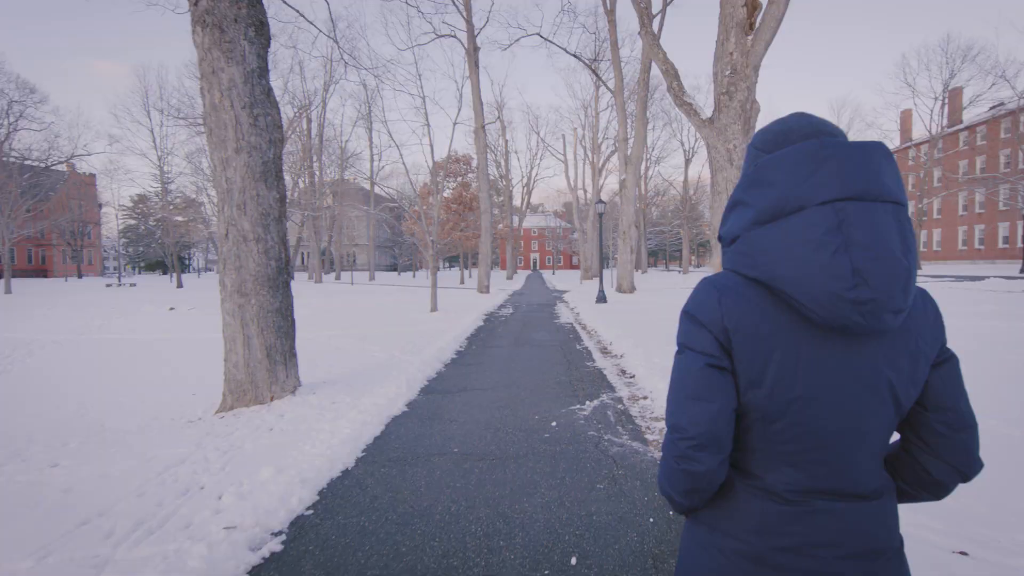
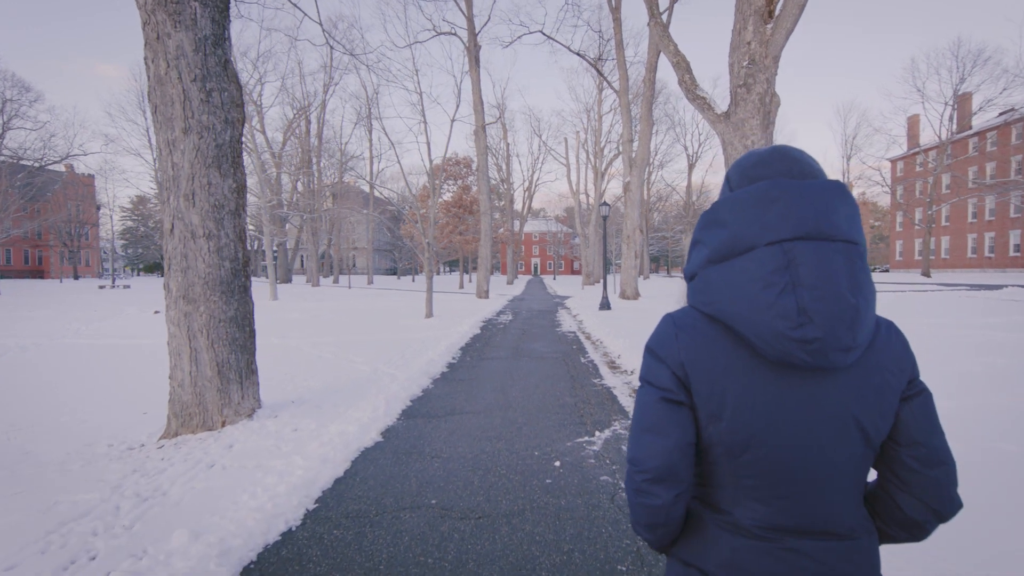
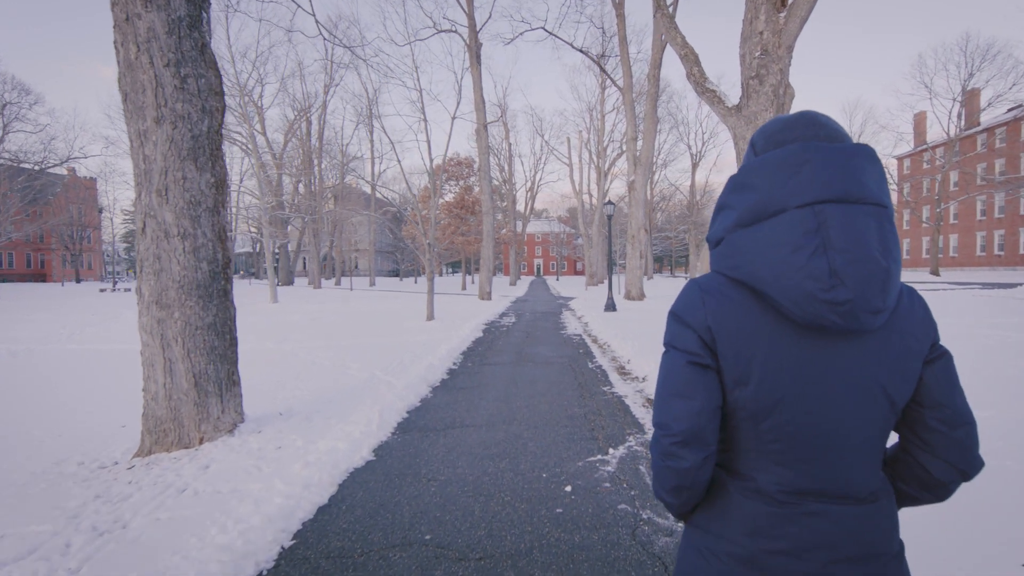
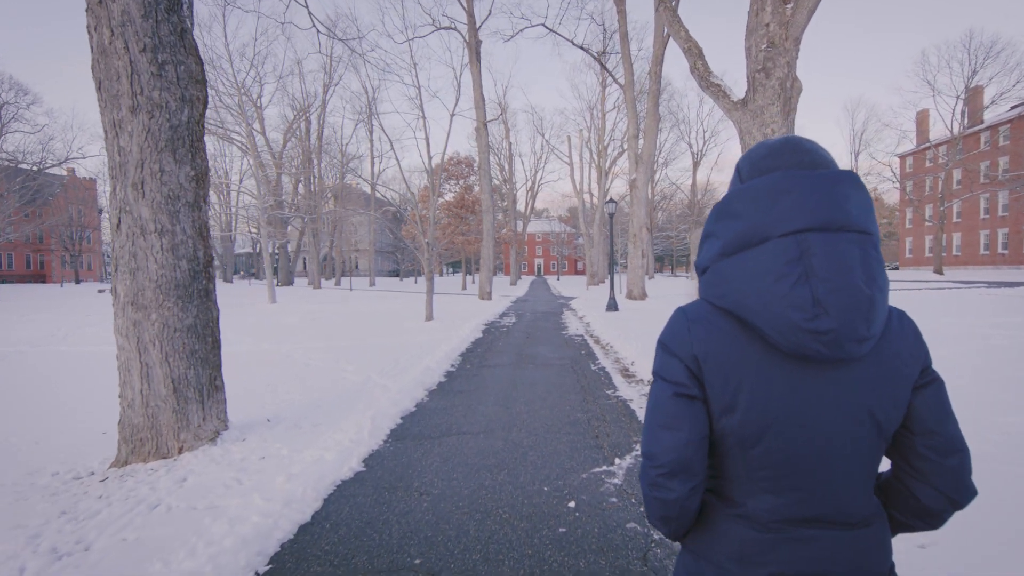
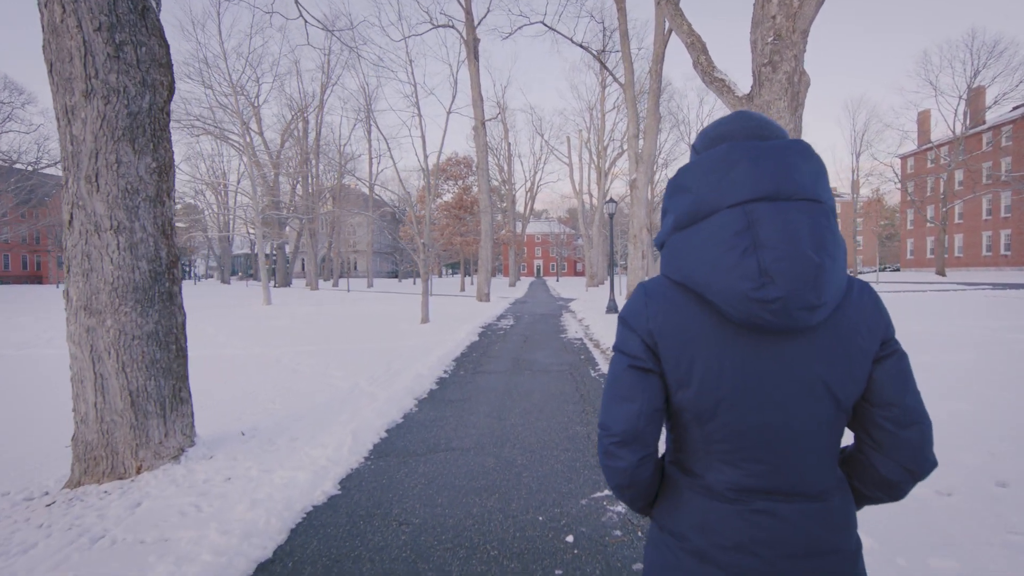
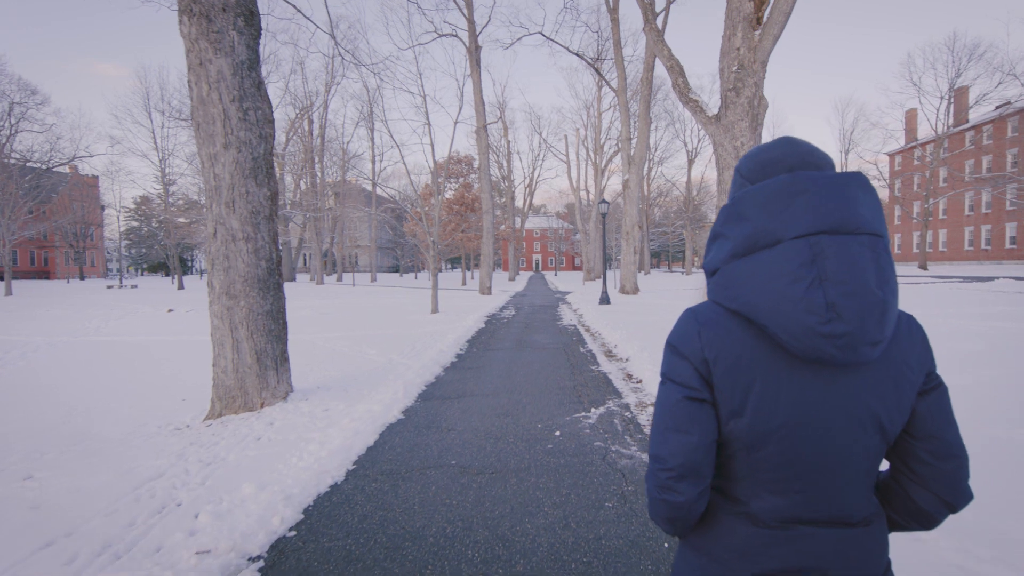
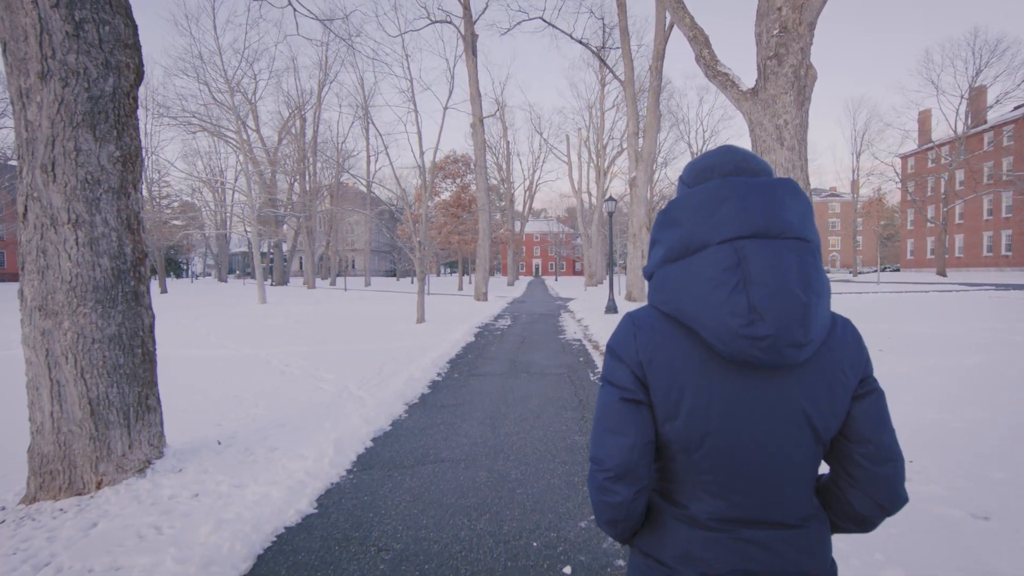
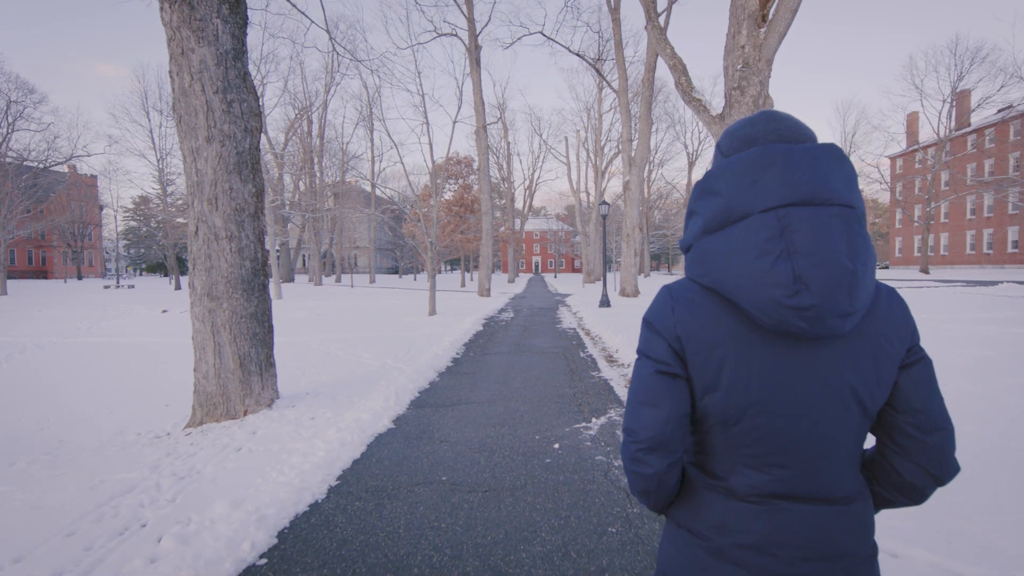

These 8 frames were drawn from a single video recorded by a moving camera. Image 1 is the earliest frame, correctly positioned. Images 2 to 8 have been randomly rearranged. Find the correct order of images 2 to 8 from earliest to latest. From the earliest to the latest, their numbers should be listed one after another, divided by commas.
6, 8, 2, 3, 4, 5, 7
